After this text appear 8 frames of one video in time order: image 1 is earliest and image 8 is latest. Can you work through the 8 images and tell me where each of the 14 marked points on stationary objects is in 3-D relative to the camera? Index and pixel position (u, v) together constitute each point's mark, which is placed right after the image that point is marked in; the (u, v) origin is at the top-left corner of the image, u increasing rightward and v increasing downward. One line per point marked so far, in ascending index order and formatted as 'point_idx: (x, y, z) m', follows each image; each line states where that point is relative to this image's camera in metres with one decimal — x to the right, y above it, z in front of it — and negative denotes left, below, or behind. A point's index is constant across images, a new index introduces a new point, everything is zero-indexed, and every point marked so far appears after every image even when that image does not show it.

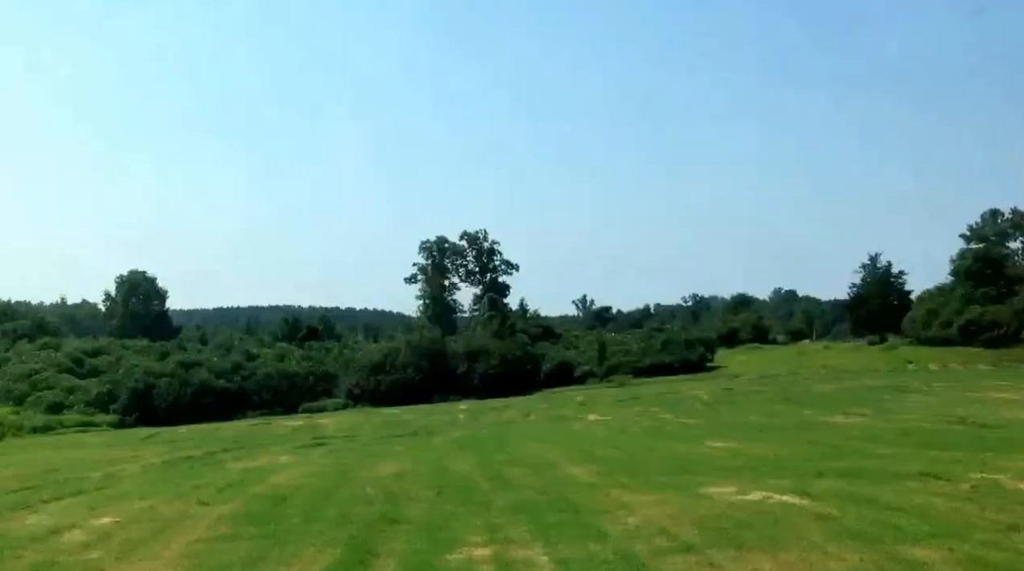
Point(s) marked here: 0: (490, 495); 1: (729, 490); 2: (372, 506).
0: (-0.3, -3.7, +19.3) m
1: (+3.5, -3.4, +18.1) m
2: (-2.3, -3.6, +17.9) m
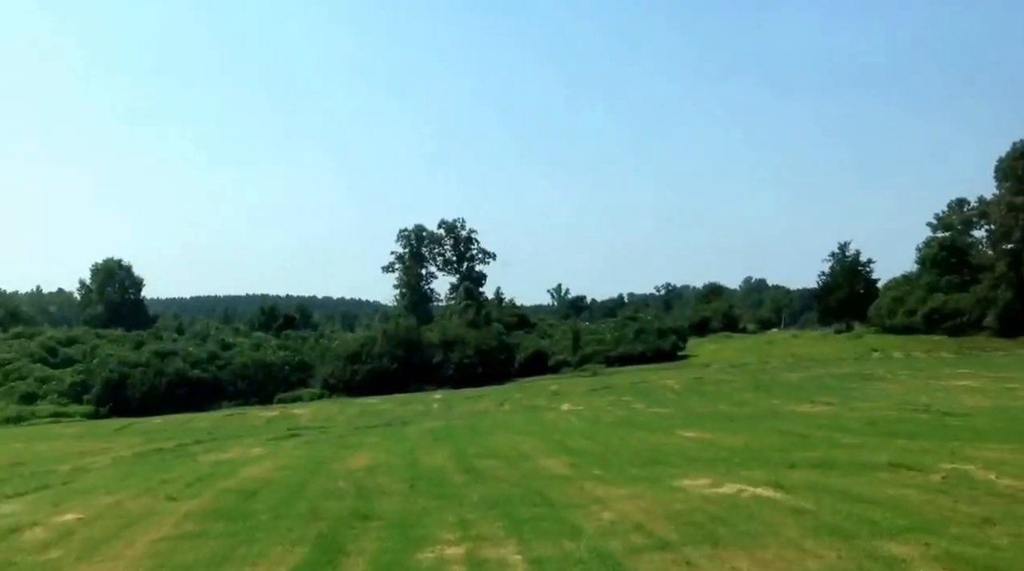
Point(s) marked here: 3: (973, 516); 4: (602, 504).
0: (-0.8, -3.5, +19.1) m
1: (+3.1, -3.2, +18.0) m
2: (-2.7, -3.4, +17.6) m
3: (+5.8, -2.9, +13.9) m
4: (+1.3, -3.1, +15.7) m
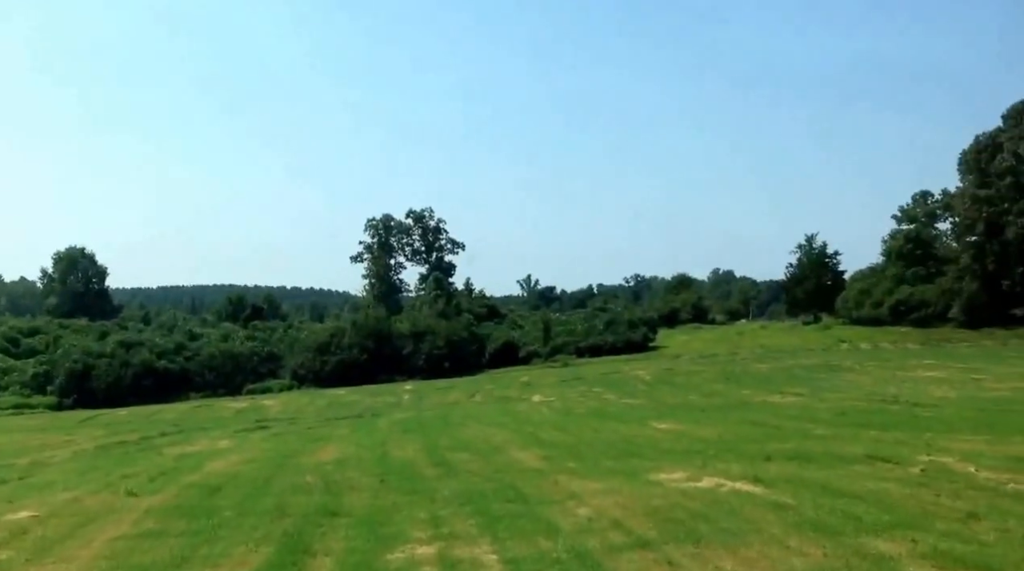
0: (-1.3, -3.3, +18.7) m
1: (+2.7, -3.1, +17.6) m
2: (-3.1, -3.3, +17.1) m
3: (+5.5, -2.8, +13.6) m
4: (+0.9, -3.0, +15.3) m
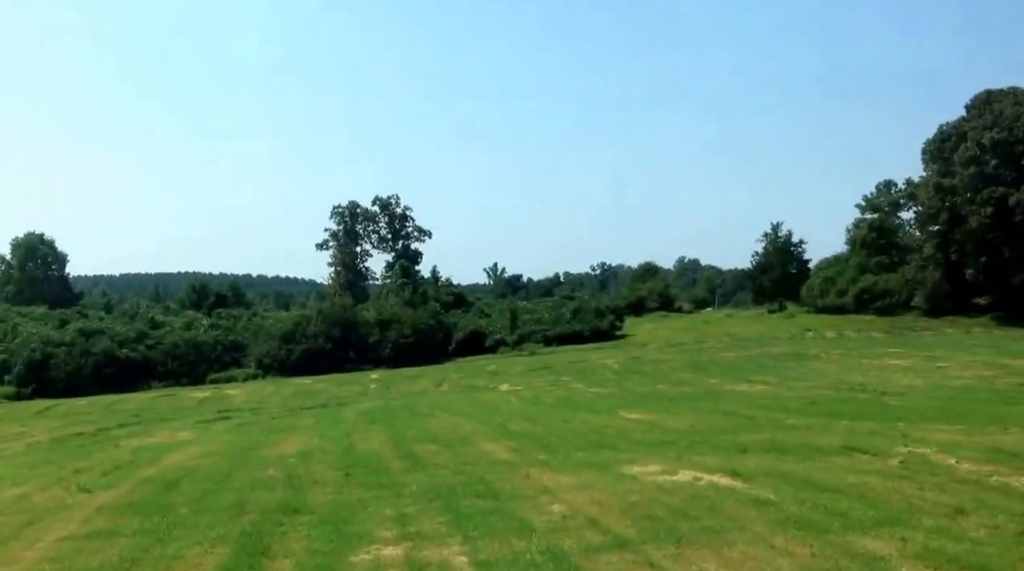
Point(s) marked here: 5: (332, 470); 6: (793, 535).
0: (-1.8, -3.1, +18.0) m
1: (+2.2, -2.9, +17.1) m
2: (-3.6, -3.1, +16.4) m
3: (+5.2, -2.6, +13.1) m
4: (+0.5, -2.8, +14.7) m
5: (-3.1, -3.2, +19.0) m
6: (+2.8, -2.5, +11.0) m
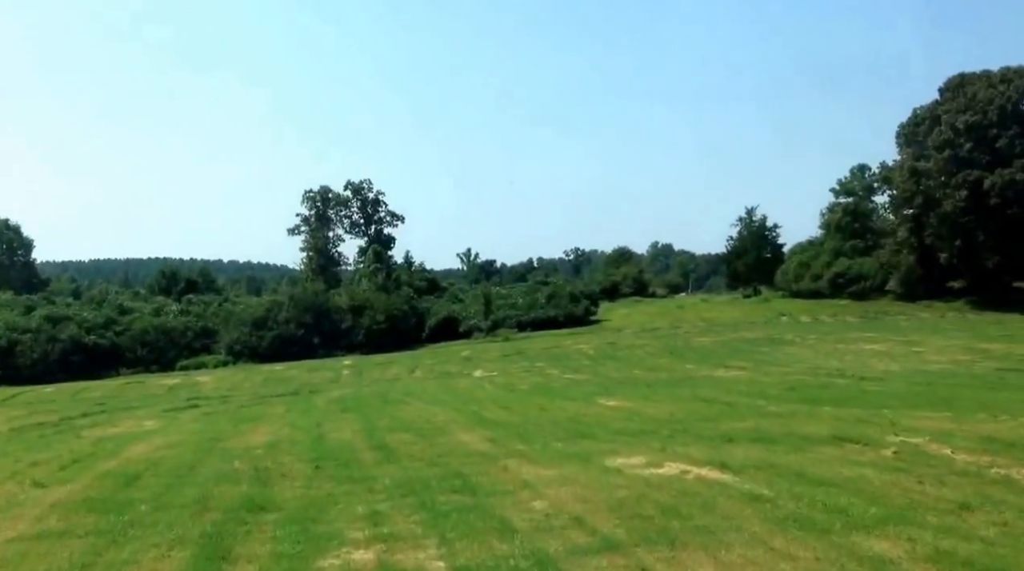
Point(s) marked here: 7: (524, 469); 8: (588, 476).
0: (-2.1, -2.9, +17.2) m
1: (+1.9, -2.6, +16.4) m
2: (-3.9, -2.8, +15.5) m
3: (+4.9, -2.4, +12.5) m
4: (+0.2, -2.6, +14.0) m
5: (-3.5, -2.9, +18.2) m
6: (+2.6, -2.3, +10.3) m
7: (+0.2, -2.7, +16.6) m
8: (+1.0, -2.6, +15.0) m
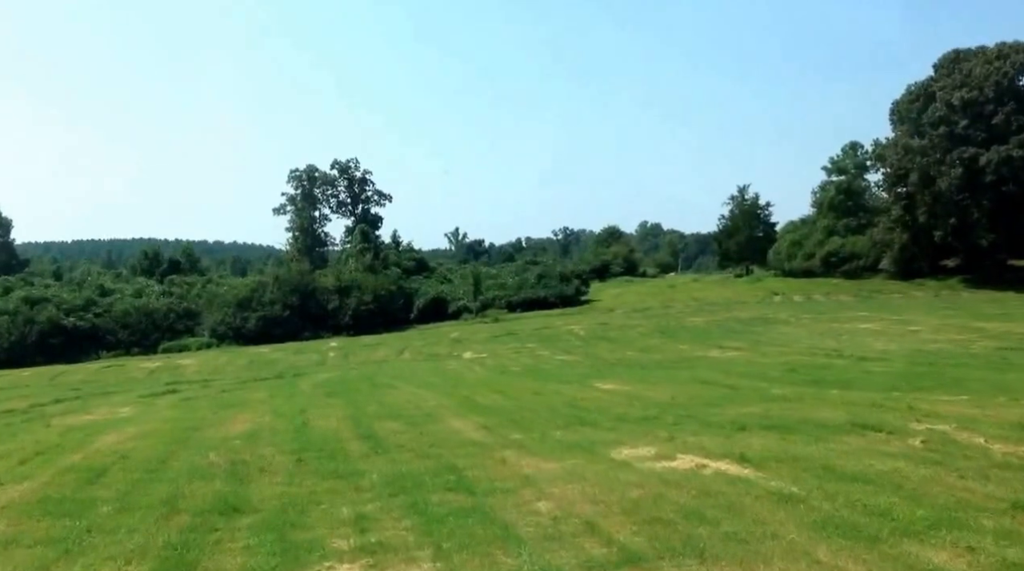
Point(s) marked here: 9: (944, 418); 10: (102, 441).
0: (-2.1, -2.5, +15.9) m
1: (+1.9, -2.3, +15.1) m
2: (-3.9, -2.5, +14.2) m
3: (+4.9, -2.2, +11.3) m
4: (+0.2, -2.3, +12.7) m
5: (-3.5, -2.6, +16.9) m
6: (+2.7, -2.1, +9.1) m
7: (+0.2, -2.4, +15.3) m
8: (+1.0, -2.3, +13.7) m
9: (+7.4, -2.3, +18.9) m
10: (-7.0, -2.7, +19.0) m
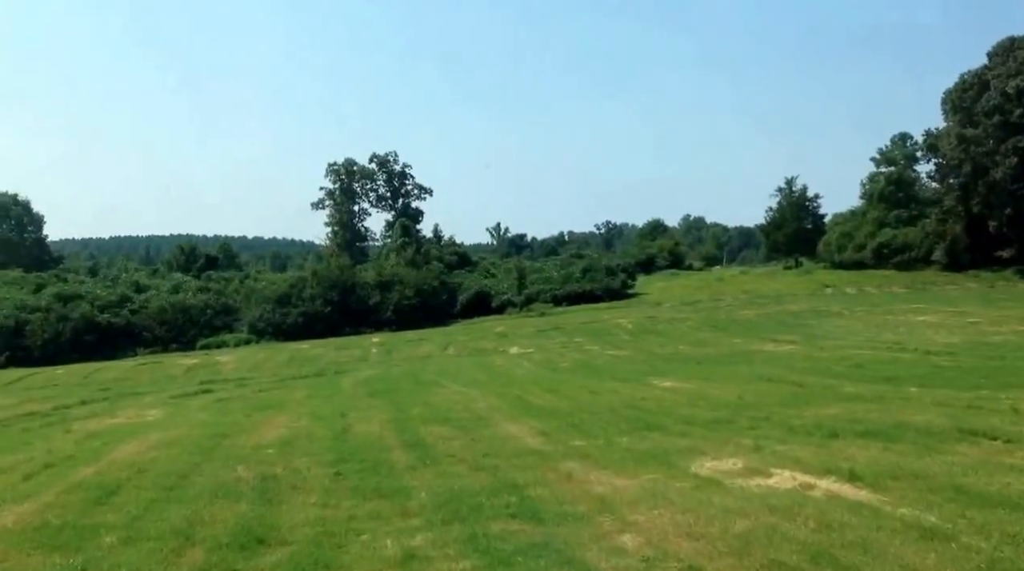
0: (-1.3, -2.4, +14.0) m
1: (+2.7, -2.2, +13.1) m
2: (-3.1, -2.5, +12.4) m
3: (+5.6, -2.0, +9.1) m
4: (+1.0, -2.2, +10.7) m
5: (-2.6, -2.5, +15.0) m
6: (+3.2, -2.0, +7.0) m
7: (+1.0, -2.3, +13.3) m
8: (+1.8, -2.2, +11.7) m
9: (+8.3, -2.1, +16.7) m
10: (-6.1, -2.6, +17.3) m
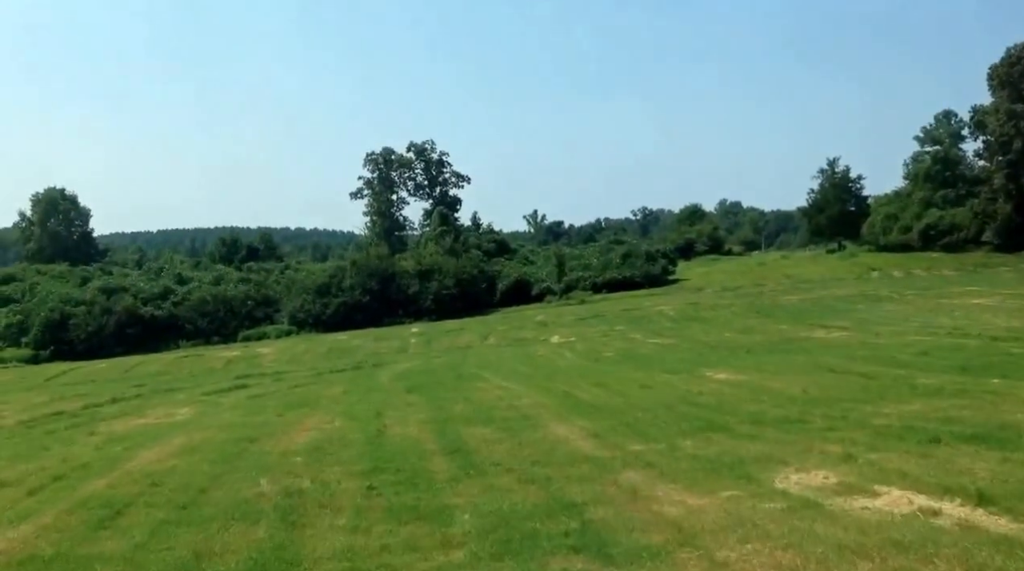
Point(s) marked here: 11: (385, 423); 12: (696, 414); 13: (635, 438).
0: (-0.7, -2.3, +12.4) m
1: (+3.3, -2.0, +11.3) m
2: (-2.5, -2.4, +10.8) m
3: (+6.1, -1.9, +7.2) m
4: (+1.5, -2.1, +9.0) m
5: (-2.0, -2.4, +13.4) m
6: (+3.6, -1.9, +5.2) m
7: (+1.6, -2.2, +11.6) m
8: (+2.3, -2.0, +9.9) m
9: (+9.0, -1.8, +14.7) m
10: (-5.3, -2.5, +15.8) m
11: (-2.2, -2.4, +19.3) m
12: (+3.2, -2.2, +19.0) m
13: (+1.8, -2.3, +16.5) m
